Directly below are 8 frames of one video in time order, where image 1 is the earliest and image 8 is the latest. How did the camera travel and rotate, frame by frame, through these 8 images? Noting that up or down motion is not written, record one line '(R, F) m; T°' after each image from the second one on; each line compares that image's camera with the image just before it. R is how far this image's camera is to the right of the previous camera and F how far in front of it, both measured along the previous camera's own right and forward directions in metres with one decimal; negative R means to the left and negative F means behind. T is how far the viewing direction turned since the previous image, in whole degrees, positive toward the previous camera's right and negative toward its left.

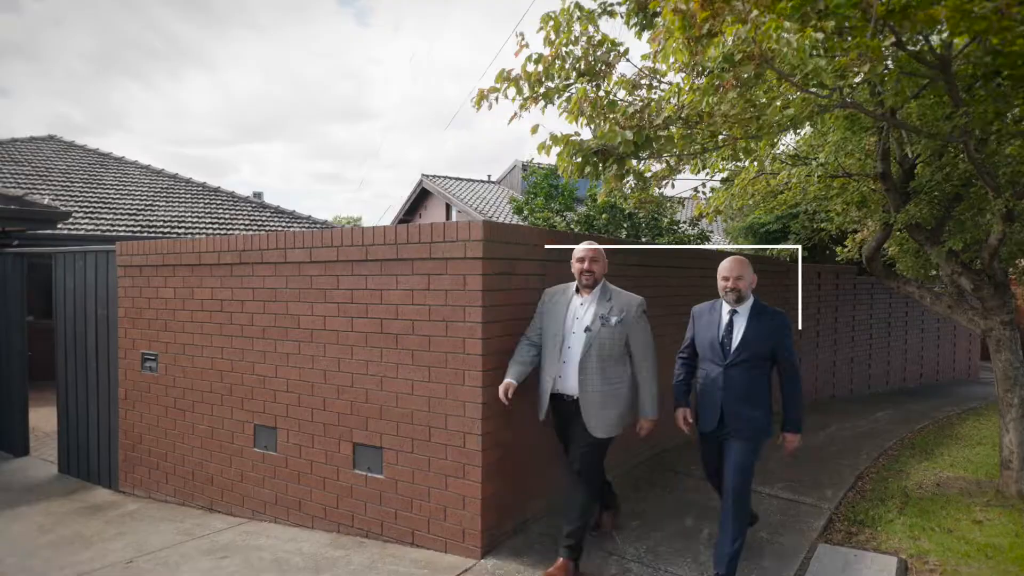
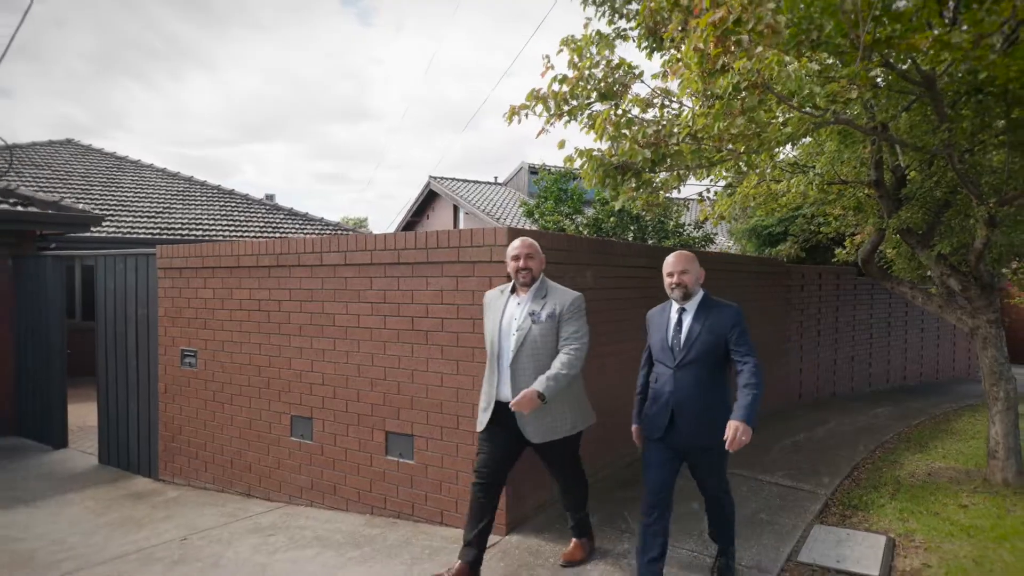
(-0.1, -0.4) m; 0°
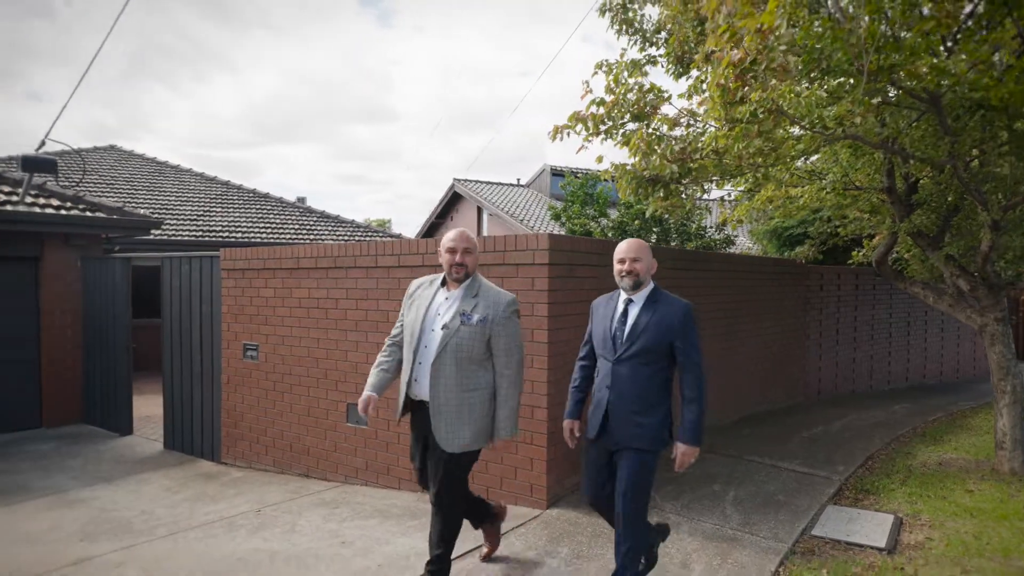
(-0.2, -0.5) m; -2°
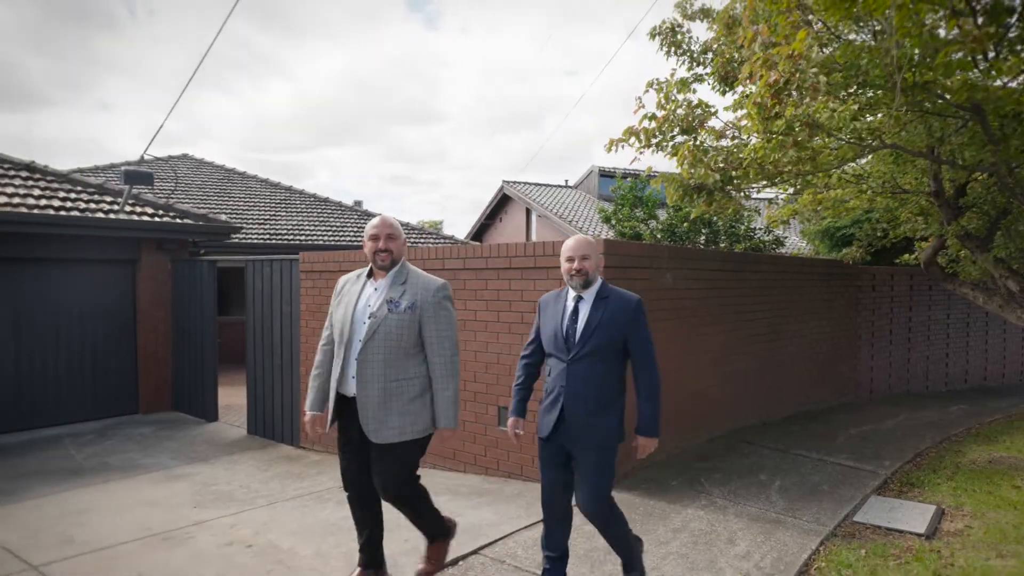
(-0.1, -0.4) m; -4°
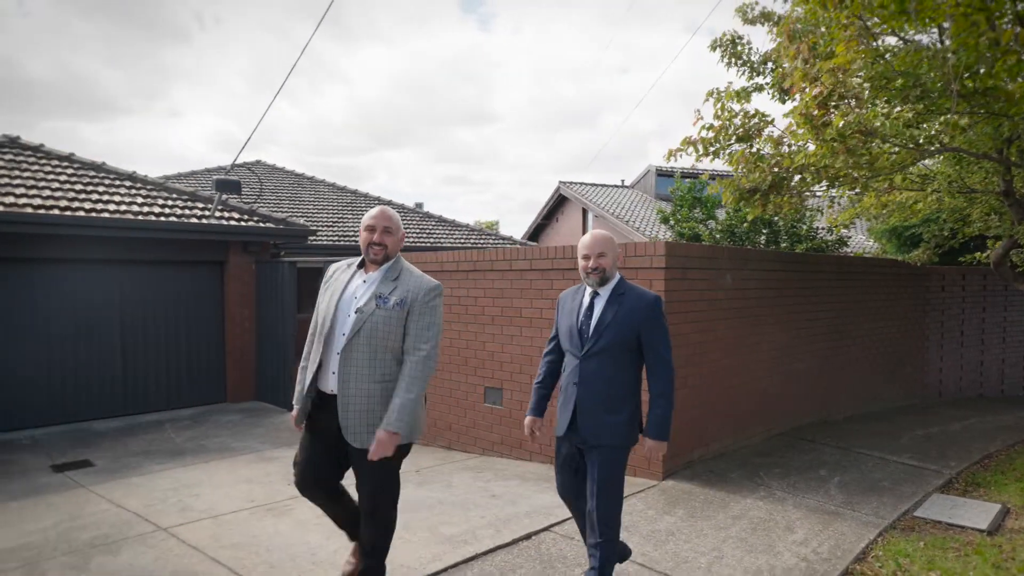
(-0.1, -0.3) m; -5°
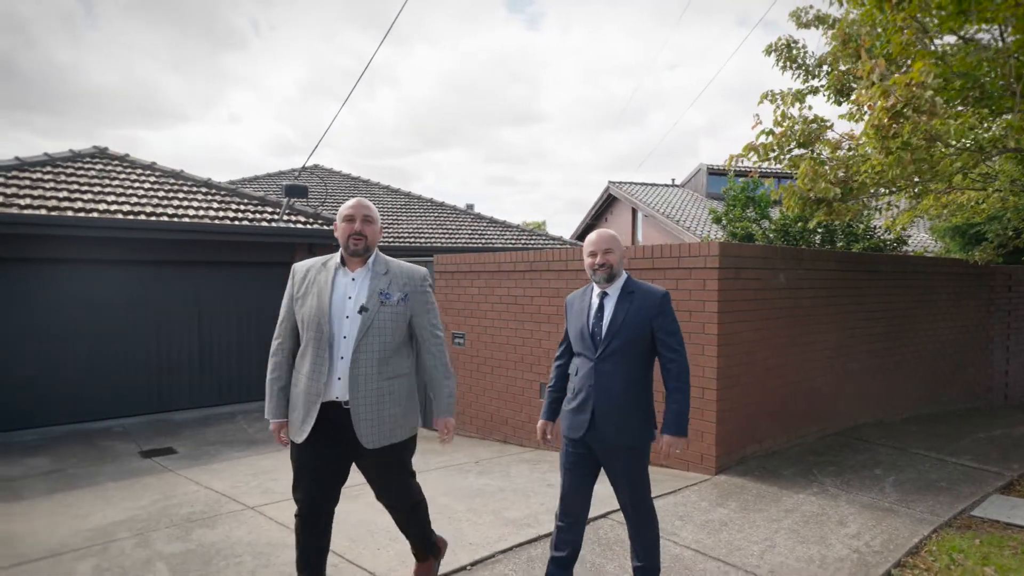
(-0.1, -0.3) m; -4°
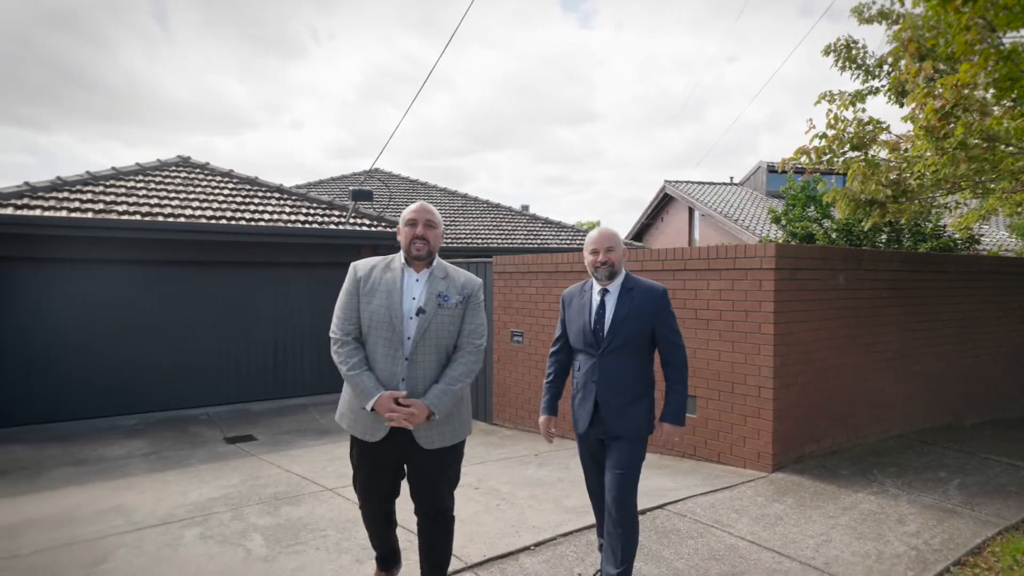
(-0.1, -0.3) m; -5°
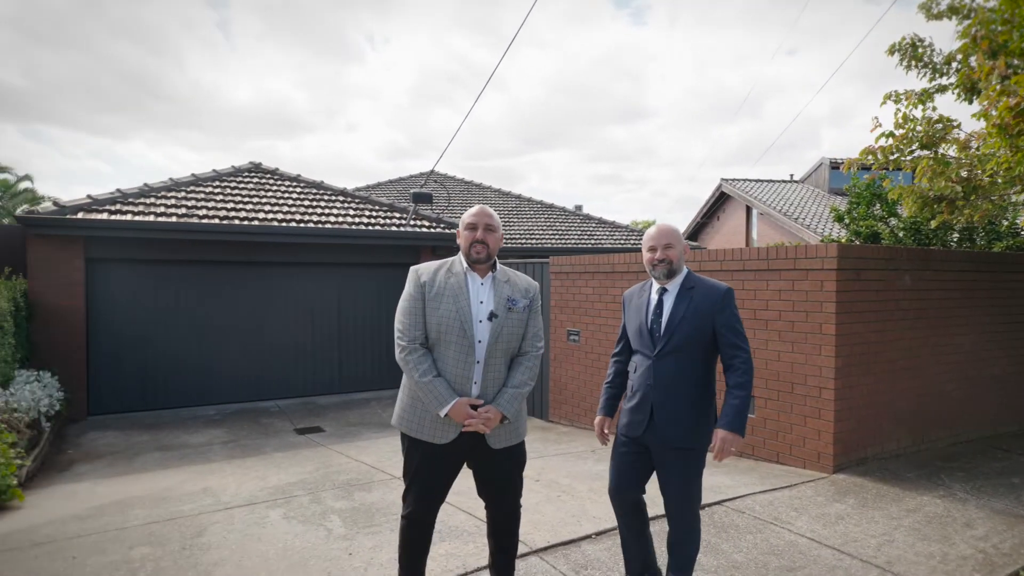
(-0.1, -0.2) m; -5°
